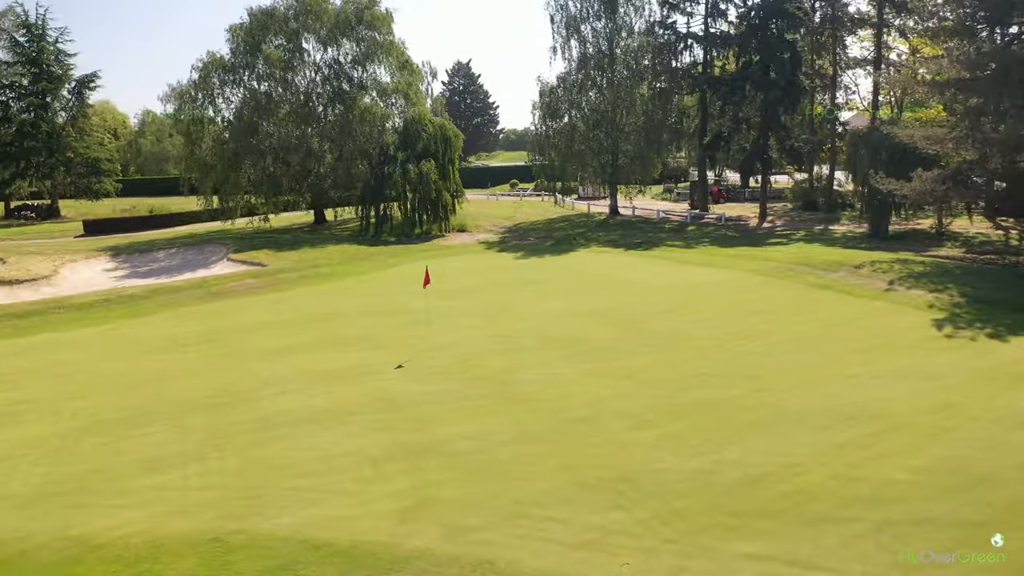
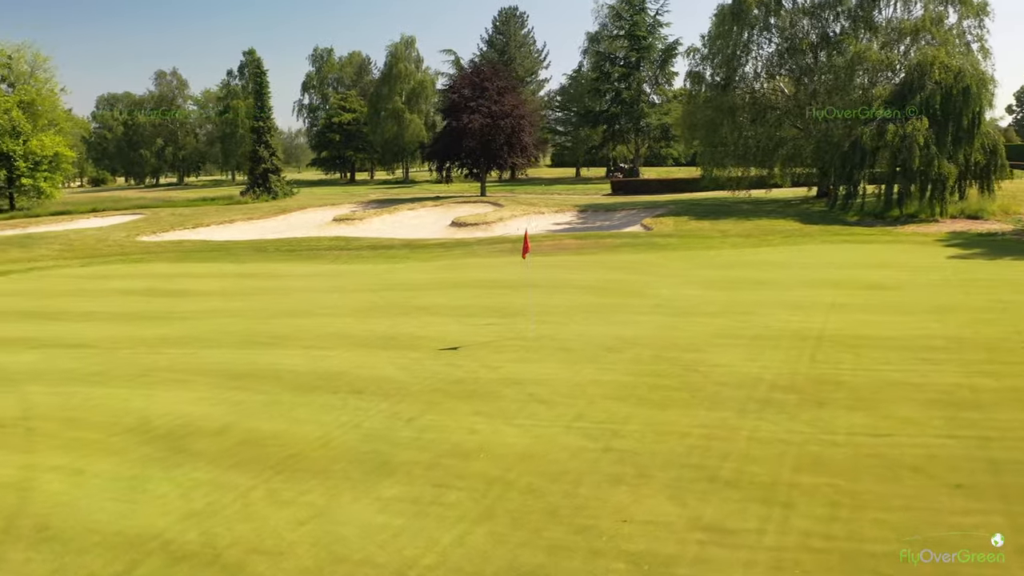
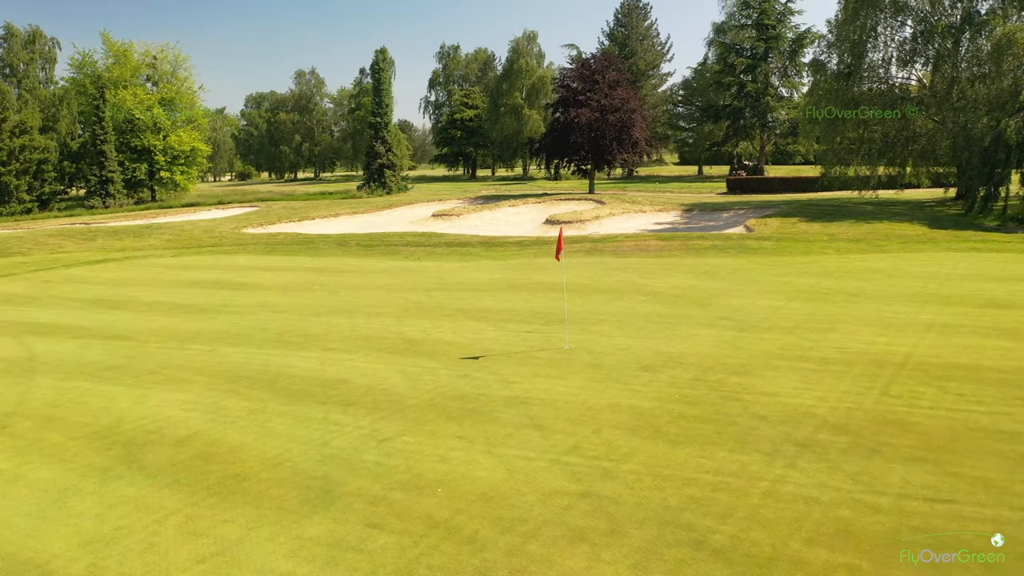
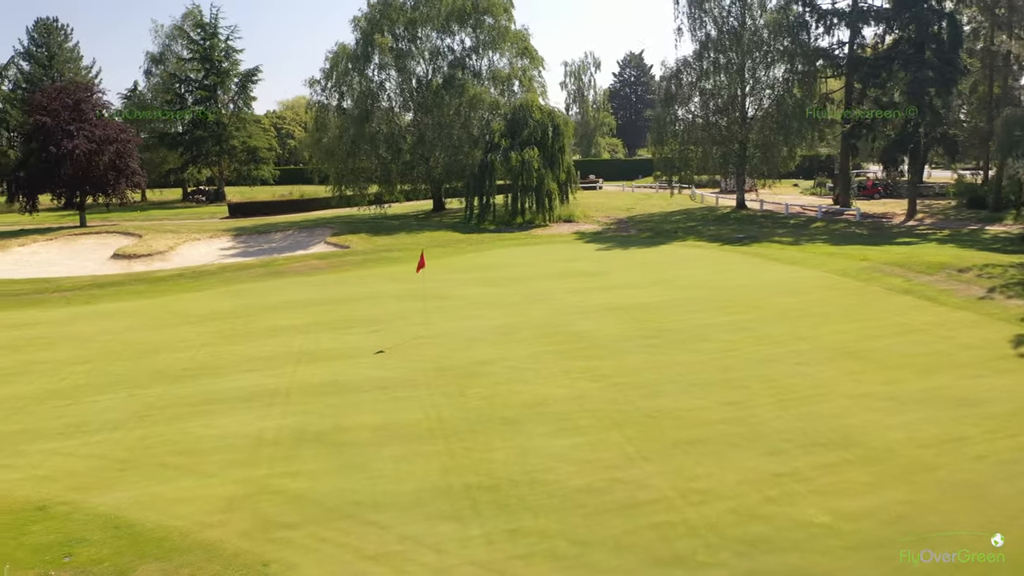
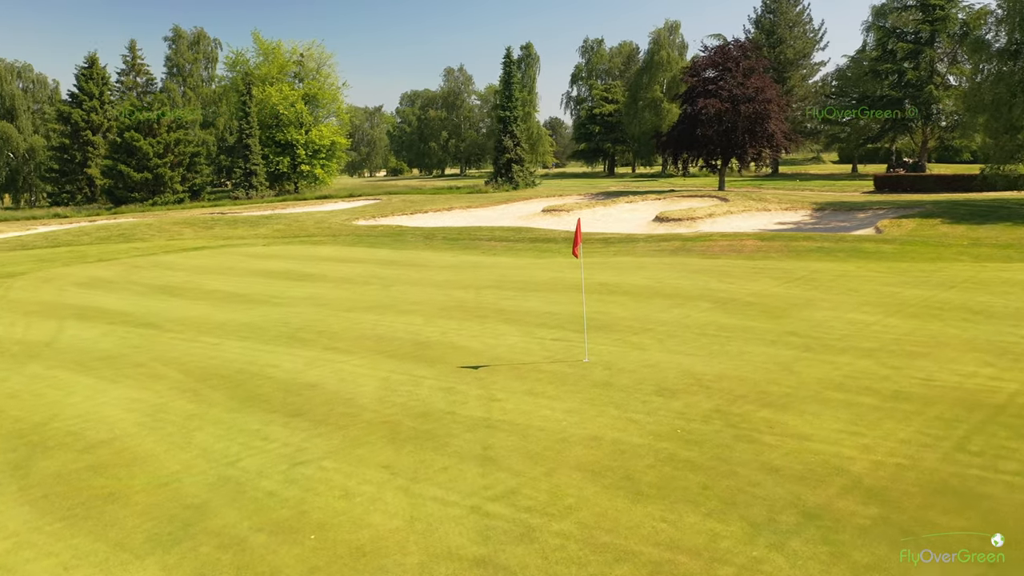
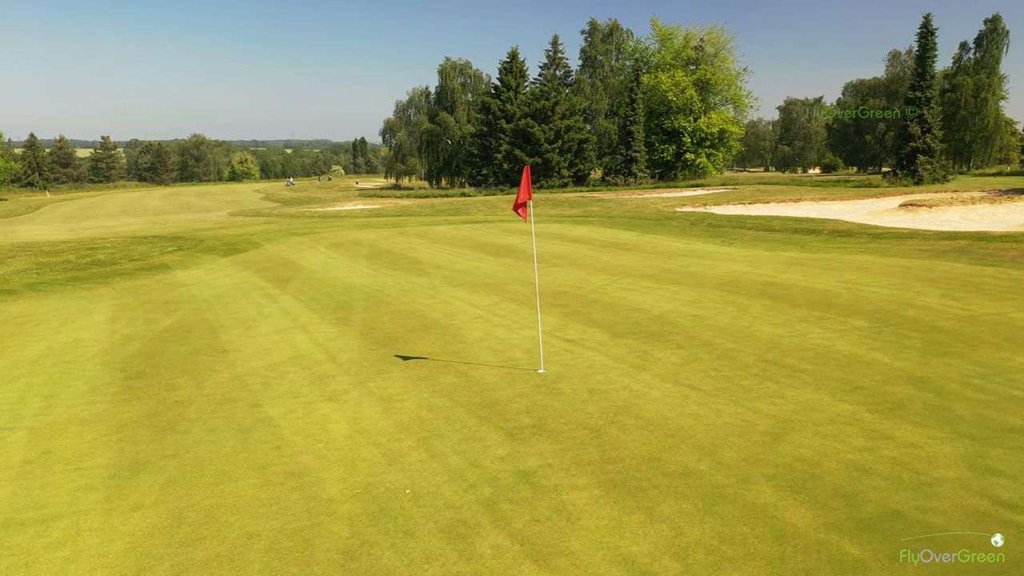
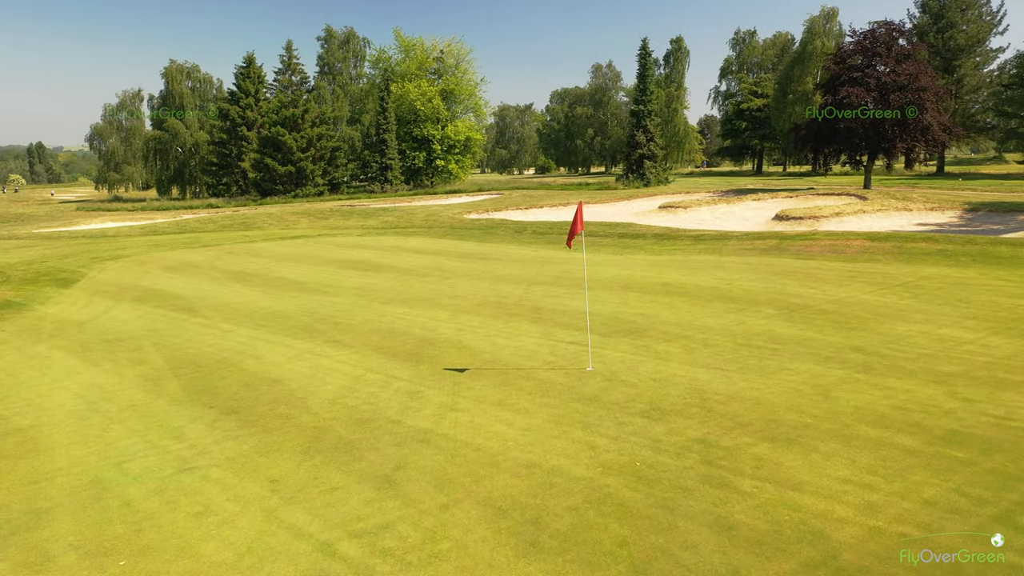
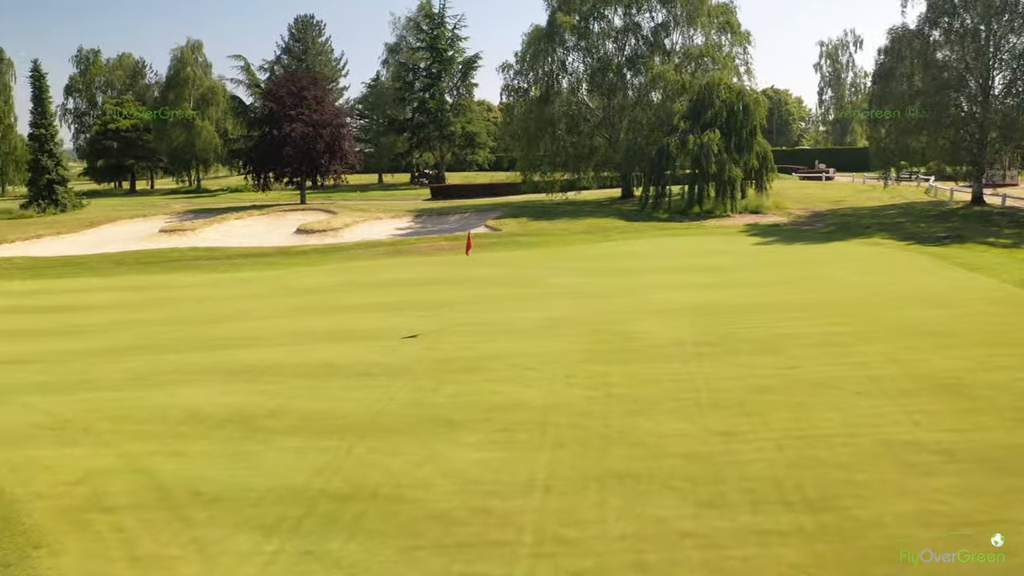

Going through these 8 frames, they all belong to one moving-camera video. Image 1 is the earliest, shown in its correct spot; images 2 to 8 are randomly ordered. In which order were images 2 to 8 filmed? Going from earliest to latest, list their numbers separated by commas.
4, 8, 2, 3, 5, 7, 6
